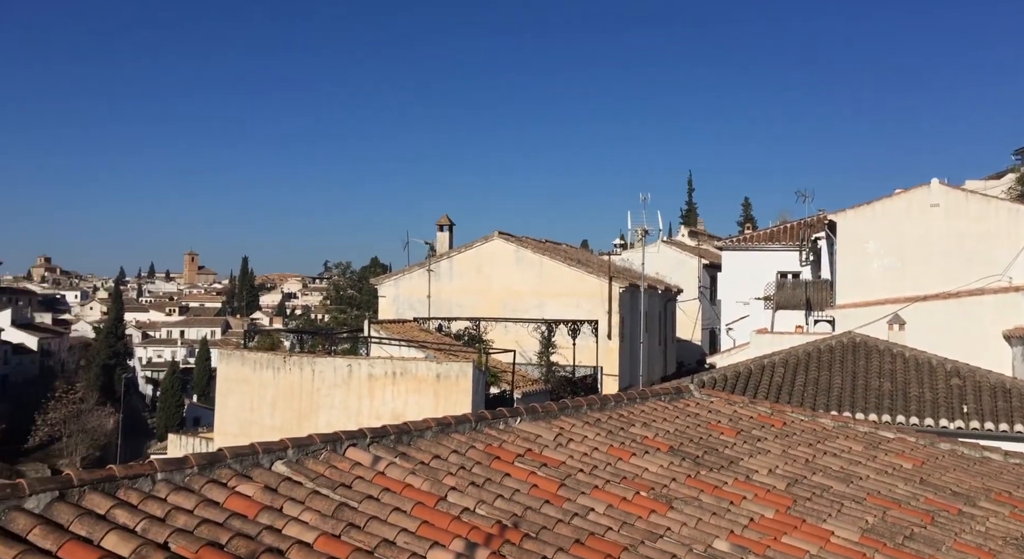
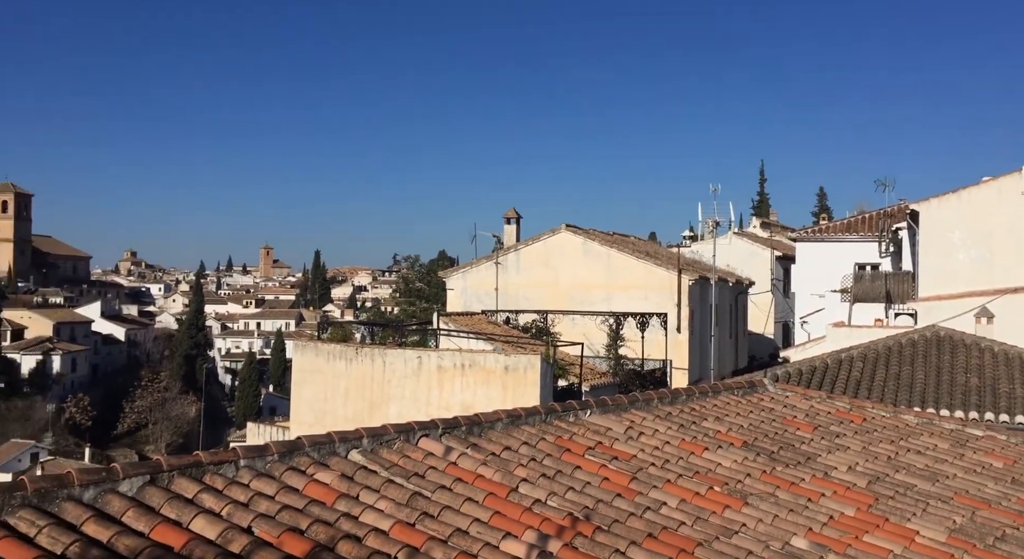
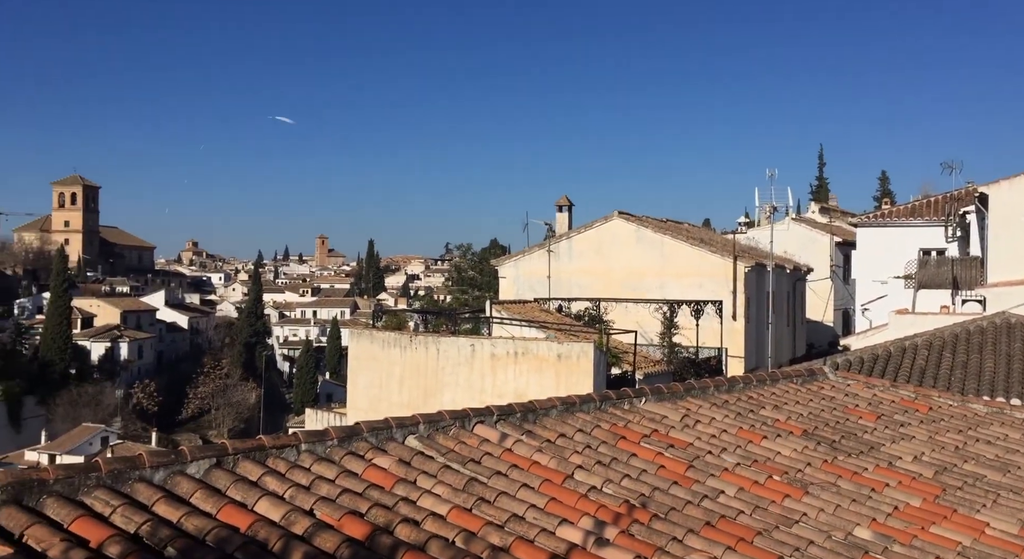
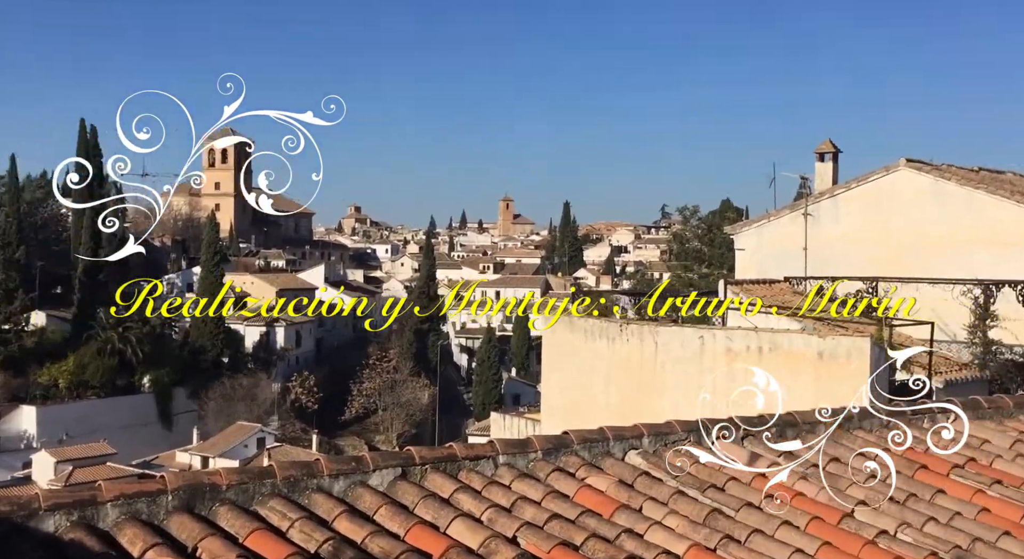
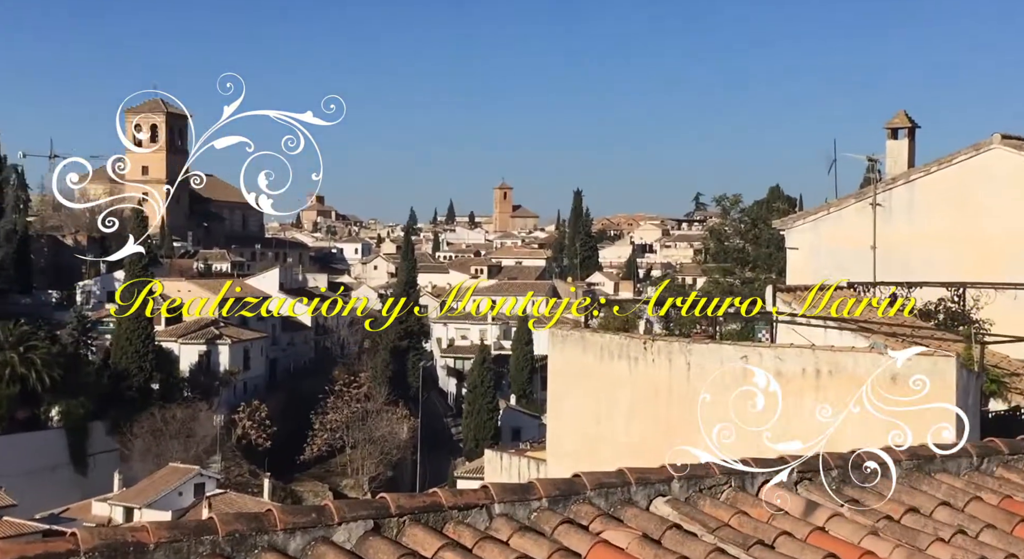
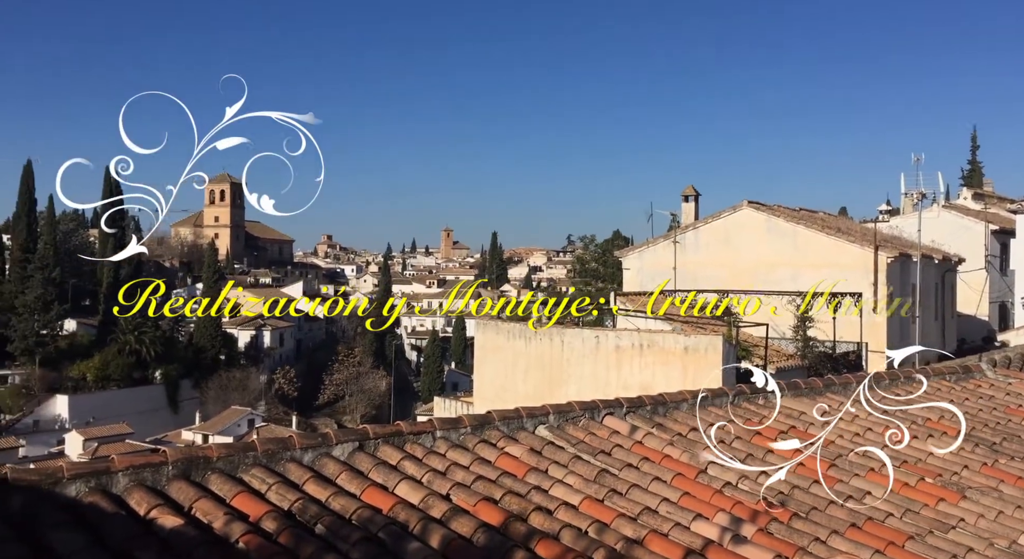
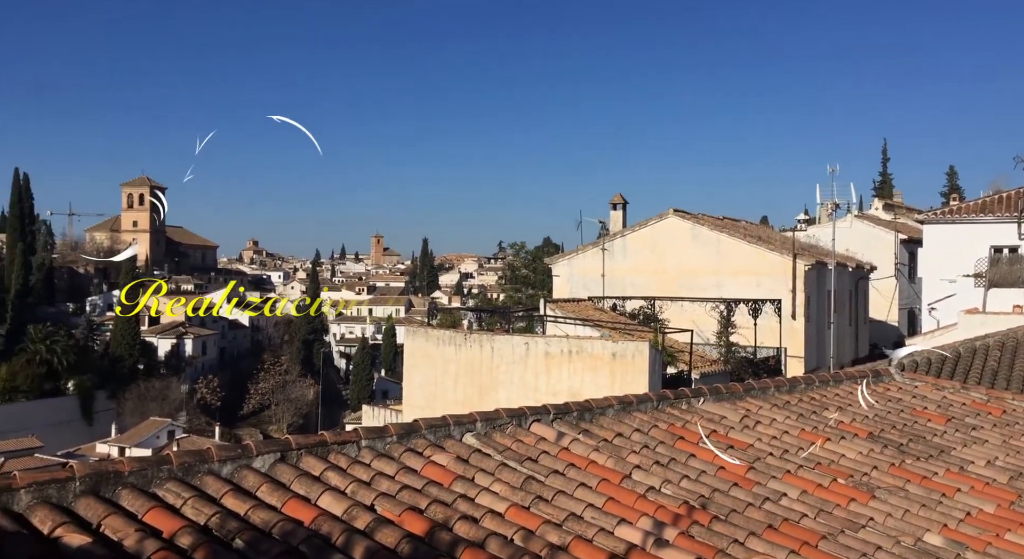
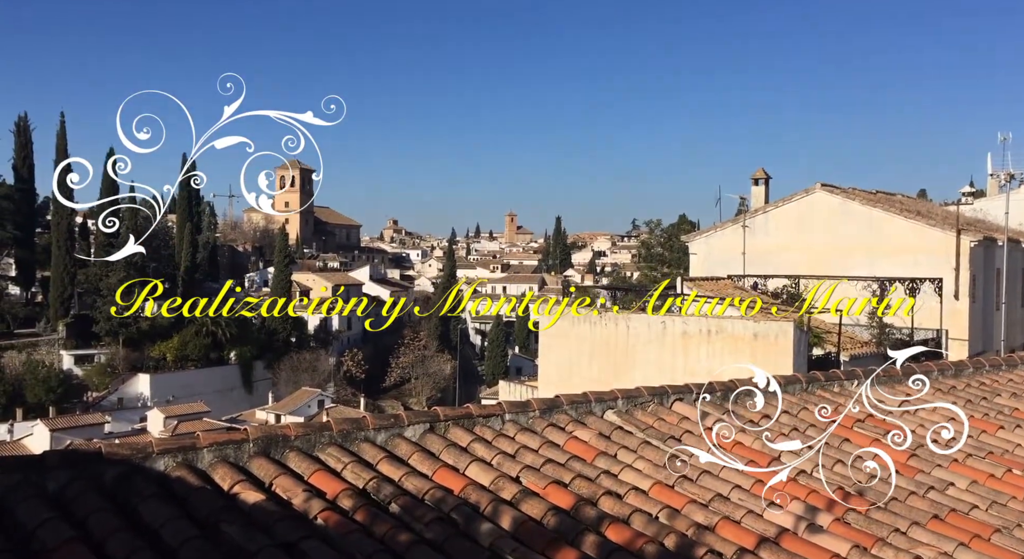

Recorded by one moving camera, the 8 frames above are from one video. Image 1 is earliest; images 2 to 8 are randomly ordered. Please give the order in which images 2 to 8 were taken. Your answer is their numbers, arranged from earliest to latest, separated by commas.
2, 3, 7, 6, 8, 4, 5
